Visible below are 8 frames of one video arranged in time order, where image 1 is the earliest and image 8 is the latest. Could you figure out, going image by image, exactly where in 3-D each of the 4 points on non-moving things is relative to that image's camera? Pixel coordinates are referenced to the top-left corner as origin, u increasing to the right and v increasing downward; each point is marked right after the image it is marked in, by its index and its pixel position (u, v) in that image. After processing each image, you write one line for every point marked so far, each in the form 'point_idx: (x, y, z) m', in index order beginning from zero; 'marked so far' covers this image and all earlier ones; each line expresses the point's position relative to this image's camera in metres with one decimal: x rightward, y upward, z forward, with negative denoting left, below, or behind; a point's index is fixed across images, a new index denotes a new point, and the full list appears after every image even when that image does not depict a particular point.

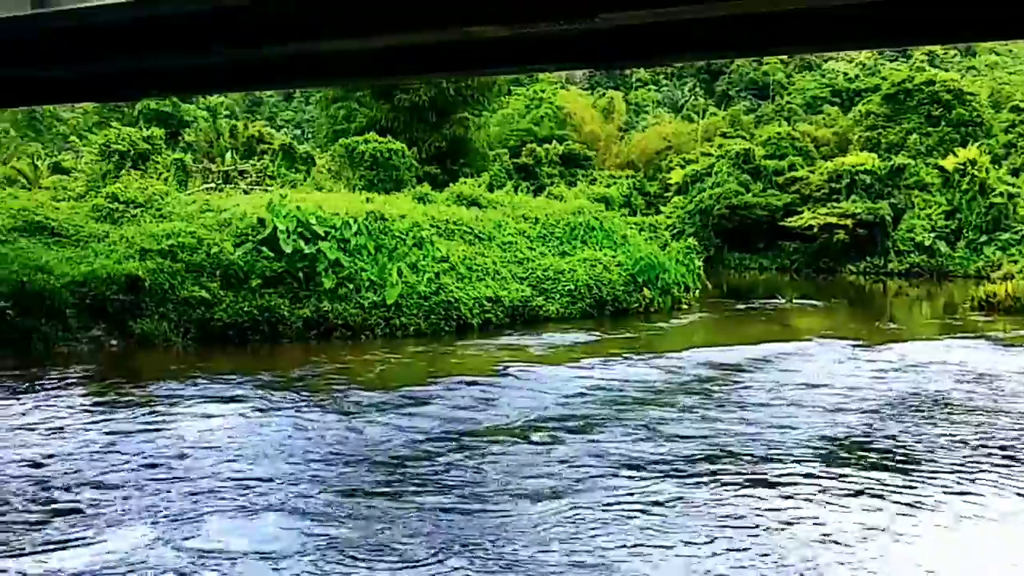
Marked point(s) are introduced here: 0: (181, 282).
0: (-4.2, +0.1, +10.5) m
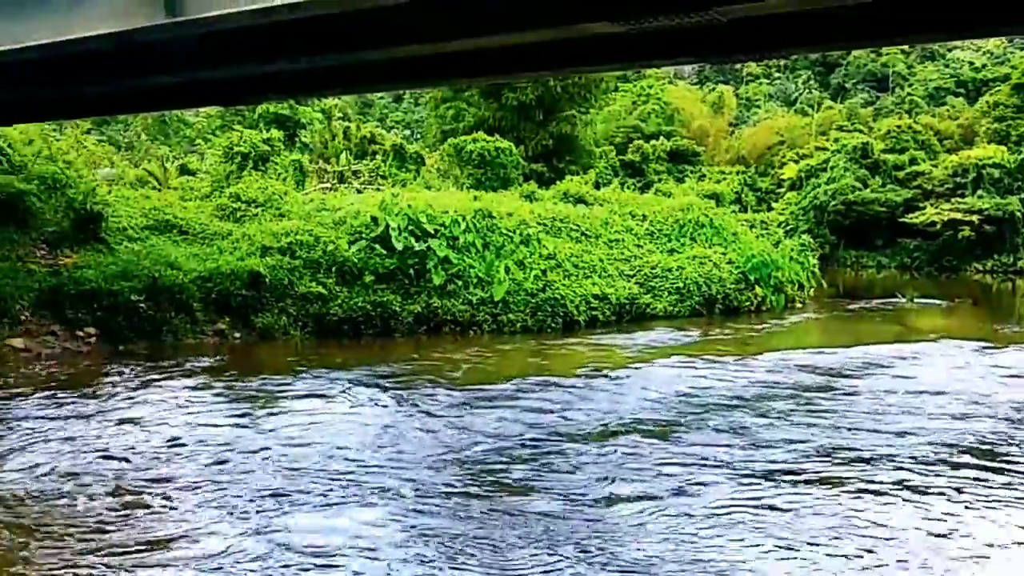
0: (-2.8, +0.1, +10.9) m
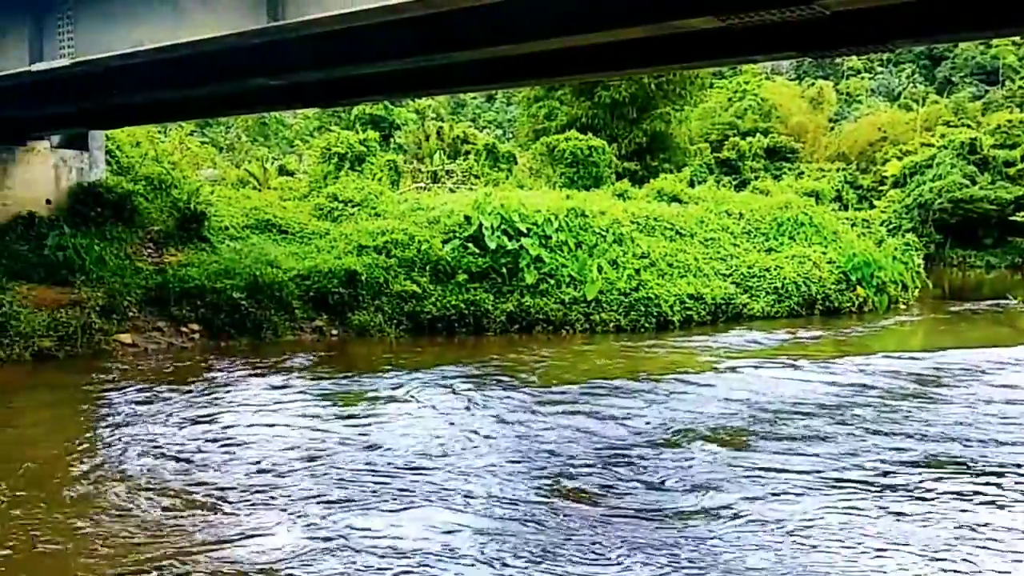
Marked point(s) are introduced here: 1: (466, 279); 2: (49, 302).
0: (-1.6, +0.2, +11.0) m
1: (-0.6, +0.1, +11.2) m
2: (-5.5, -0.2, +9.8) m
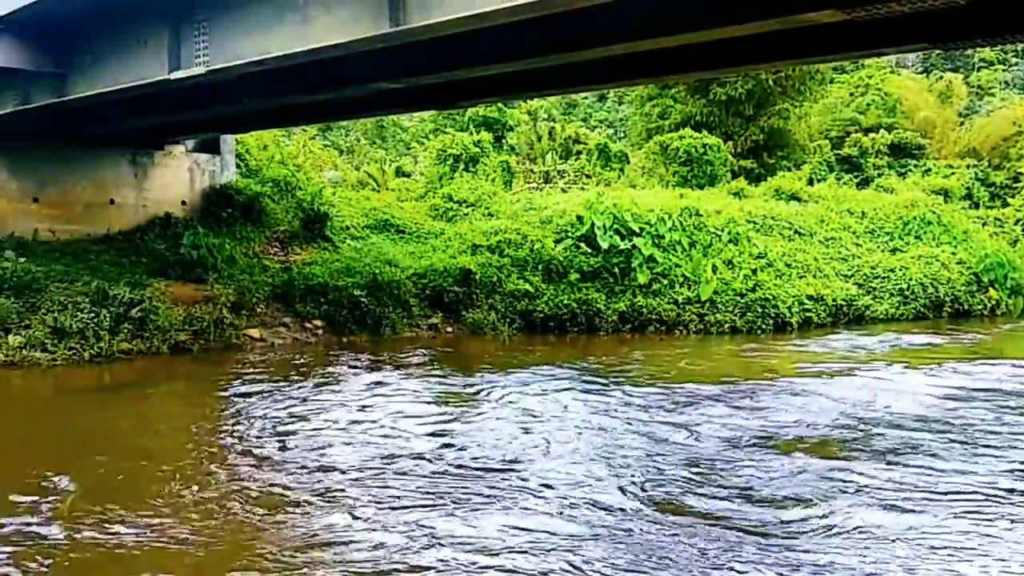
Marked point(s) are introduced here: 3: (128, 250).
0: (-0.1, +0.2, +11.1) m
1: (+0.9, +0.1, +11.2) m
2: (-4.1, -0.1, +10.3) m
3: (-5.3, +0.6, +11.5) m
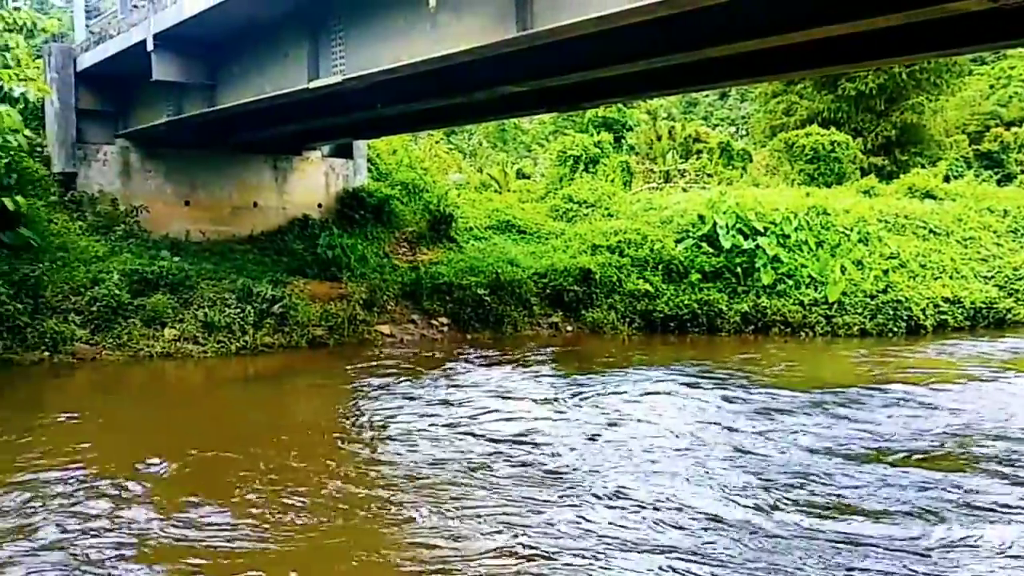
0: (+1.6, +0.2, +11.2) m
1: (+2.6, +0.1, +11.2) m
2: (-2.5, -0.1, +10.9) m
3: (-3.6, +0.6, +12.2) m
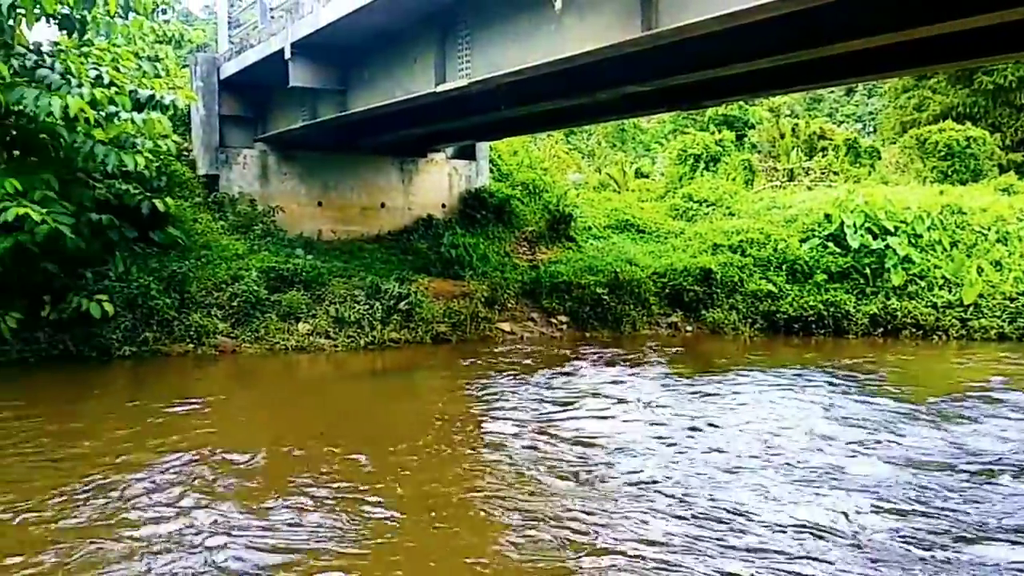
0: (+3.2, +0.2, +11.0) m
1: (+4.2, +0.1, +10.9) m
2: (-0.9, -0.1, +11.2) m
3: (-1.8, +0.6, +12.6) m
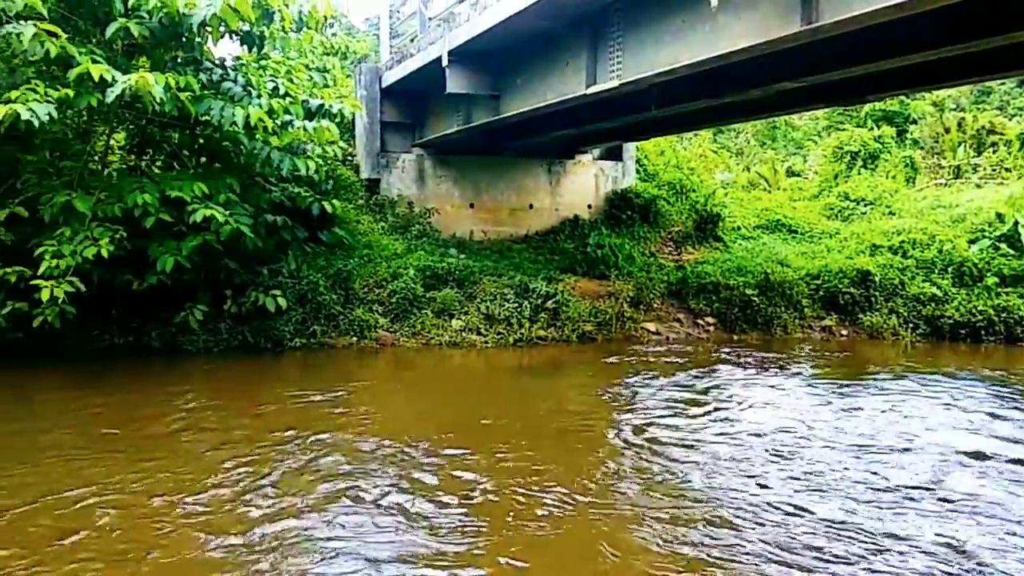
0: (+5.2, +0.1, +10.5) m
1: (+6.1, +0.1, +10.3) m
2: (+1.1, -0.1, +11.3) m
3: (+0.4, +0.6, +12.8) m
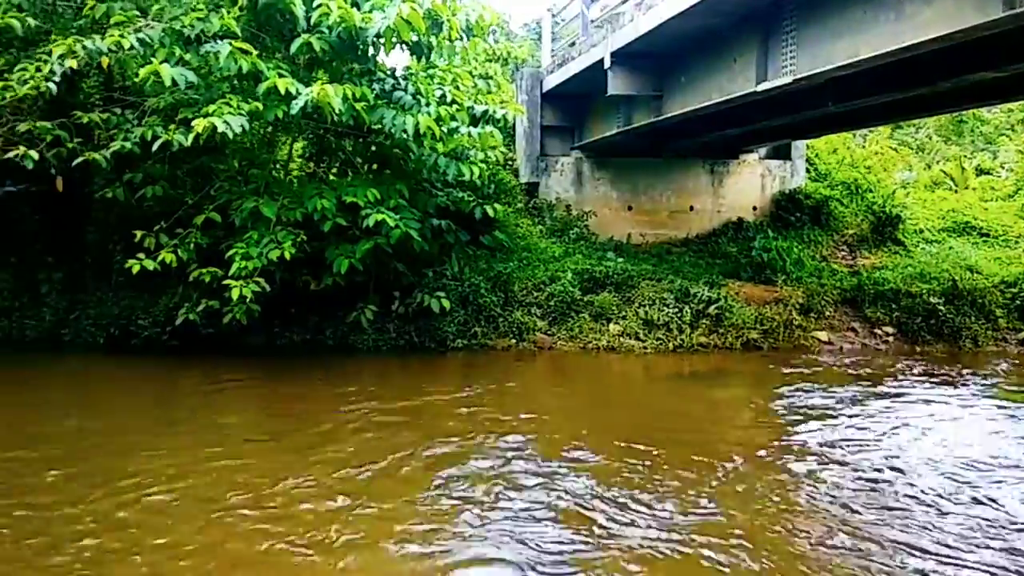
0: (+7.1, 0.0, +9.4) m
1: (+8.1, -0.1, +9.0) m
2: (+3.3, -0.1, +10.9) m
3: (+2.9, +0.6, +12.5) m
